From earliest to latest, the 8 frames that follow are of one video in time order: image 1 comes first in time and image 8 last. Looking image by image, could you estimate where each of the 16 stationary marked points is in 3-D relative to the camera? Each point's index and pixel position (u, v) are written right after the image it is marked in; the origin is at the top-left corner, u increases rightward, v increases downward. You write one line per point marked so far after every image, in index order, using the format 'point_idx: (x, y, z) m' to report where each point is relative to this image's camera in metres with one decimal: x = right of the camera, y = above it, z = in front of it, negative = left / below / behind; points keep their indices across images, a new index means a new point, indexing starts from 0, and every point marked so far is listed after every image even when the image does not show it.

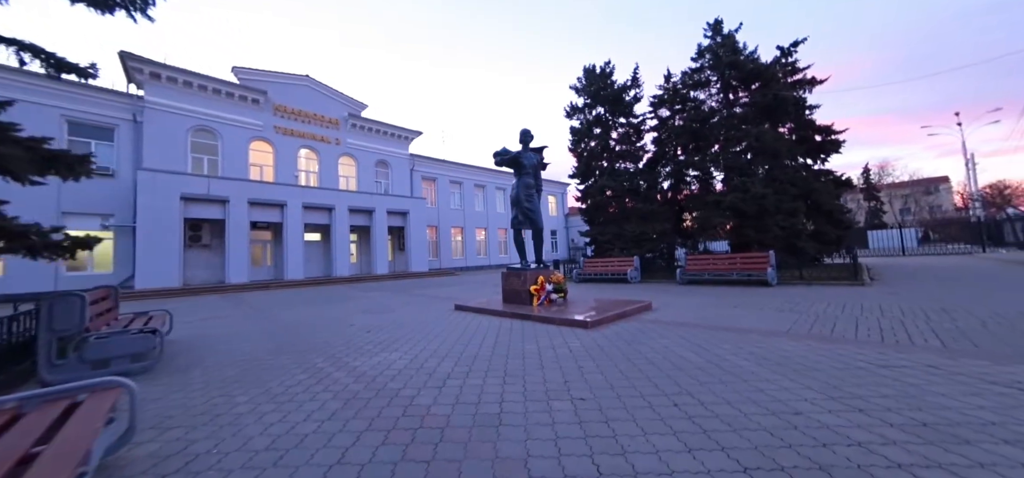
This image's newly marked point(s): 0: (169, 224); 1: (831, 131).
0: (-17.6, +0.8, +16.9) m
1: (+12.5, +4.2, +12.9) m
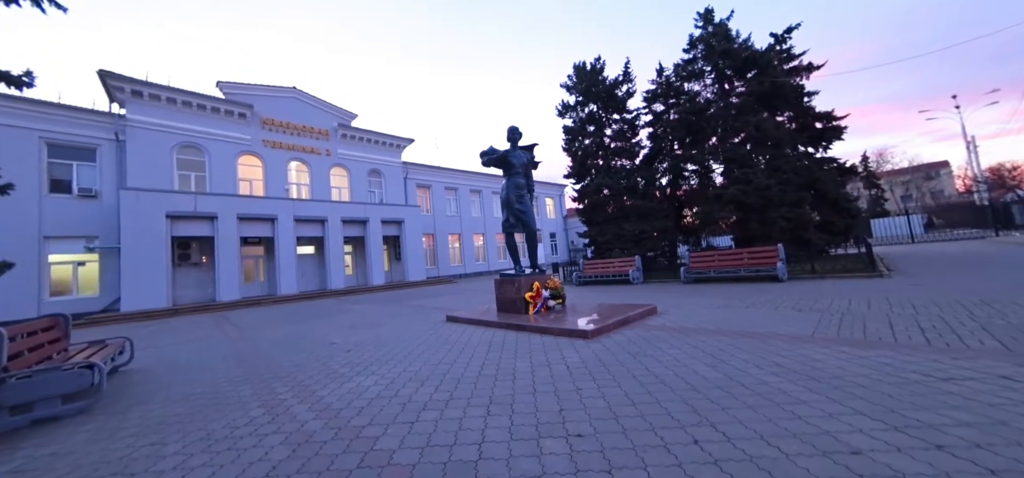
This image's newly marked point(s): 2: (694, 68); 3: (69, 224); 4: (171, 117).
0: (-17.7, -0.2, +16.4) m
1: (+12.1, +4.6, +12.5) m
2: (+7.6, +7.1, +13.7) m
3: (-21.9, +0.7, +16.3) m
4: (-19.3, +6.9, +18.6) m
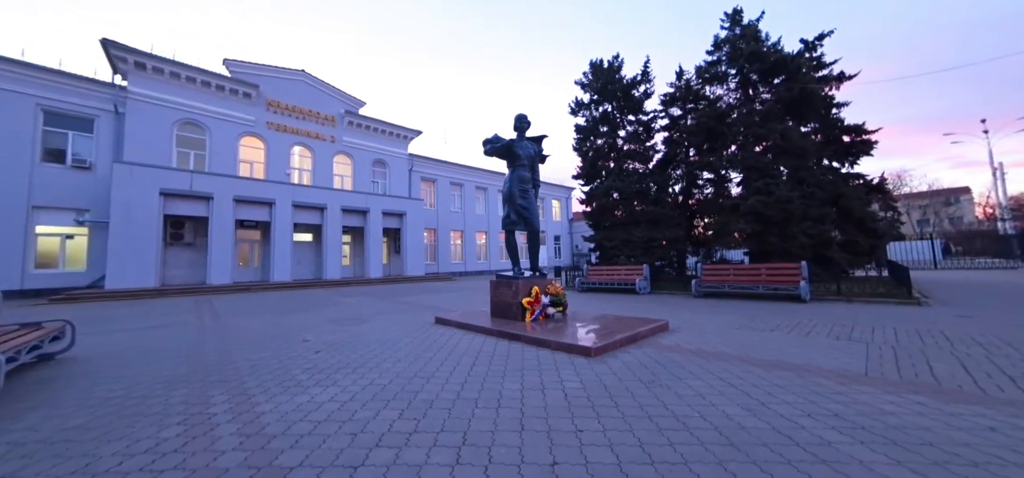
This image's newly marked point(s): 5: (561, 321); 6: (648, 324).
0: (-17.6, +0.9, +16.0) m
1: (+12.5, +3.8, +11.7) m
2: (+8.1, +6.6, +12.9) m
3: (-21.7, +2.1, +15.9) m
4: (-18.7, +8.1, +18.2) m
5: (+0.9, -1.6, +6.4) m
6: (+2.2, -1.4, +5.3) m
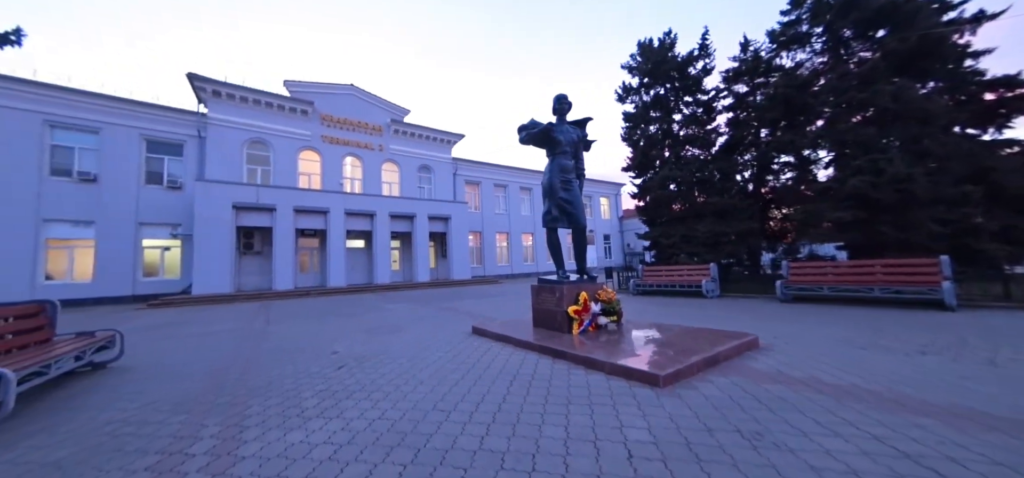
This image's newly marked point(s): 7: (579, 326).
0: (-15.4, +0.4, +17.5) m
1: (+13.7, +4.2, +9.0) m
2: (+9.4, +6.9, +10.9) m
3: (-19.4, +1.5, +18.1) m
4: (-16.3, +7.6, +20.0) m
5: (+1.7, -1.5, +5.4) m
6: (+2.8, -1.3, +4.1) m
7: (+1.1, -1.4, +5.3) m
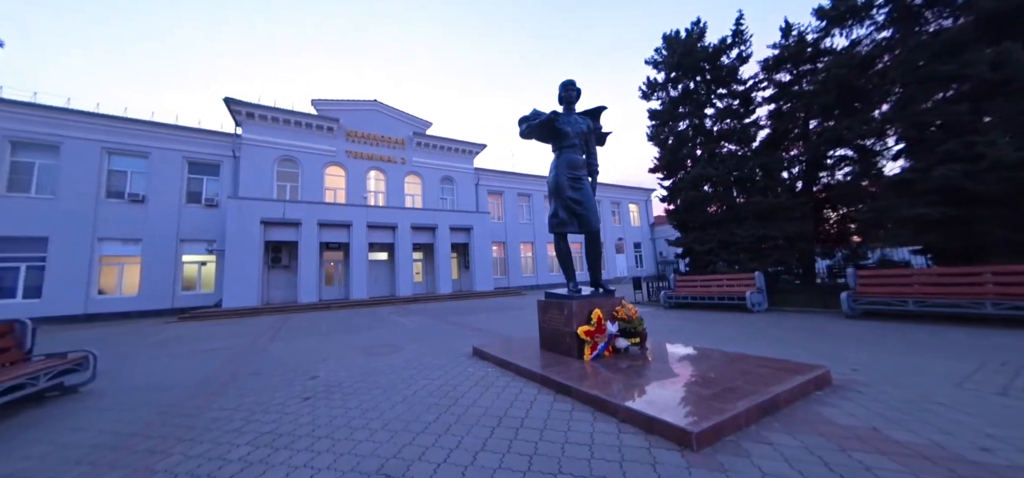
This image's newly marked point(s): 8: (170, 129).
0: (-14.2, -0.4, +18.1) m
1: (+13.9, +4.3, +7.2) m
2: (+9.8, +6.8, +9.5) m
3: (-18.3, +0.6, +19.0) m
4: (-15.1, +6.7, +20.8) m
5: (+1.7, -1.6, +4.4) m
6: (+2.7, -1.3, +3.1) m
7: (+1.1, -1.5, +4.4) m
8: (-19.7, +6.4, +18.9) m
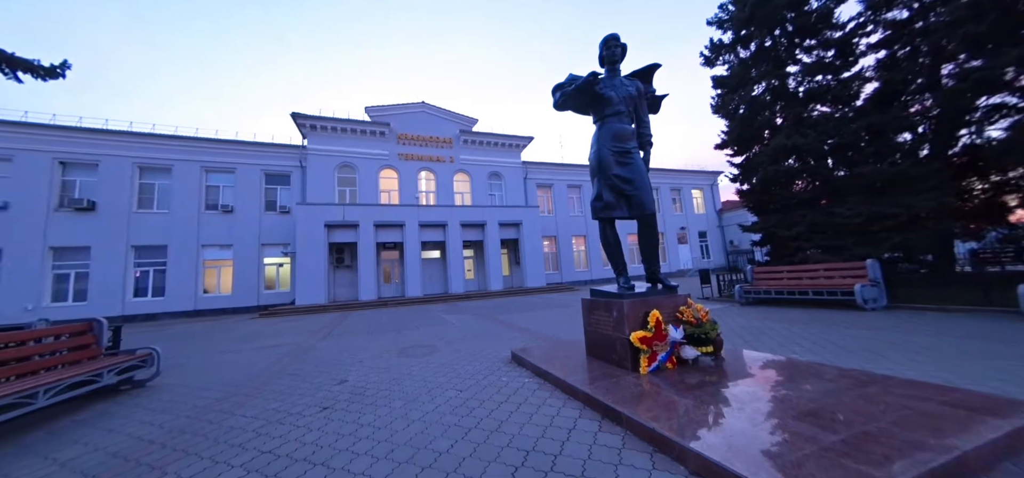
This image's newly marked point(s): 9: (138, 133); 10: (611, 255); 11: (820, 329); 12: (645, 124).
0: (-11.4, -0.6, +19.5) m
1: (+14.3, +4.9, +4.2) m
2: (+10.6, +7.3, +7.1) m
3: (-15.3, +0.3, +21.1) m
4: (-12.1, +6.5, +22.3) m
5: (+2.1, -1.4, +3.5) m
6: (+2.8, -1.1, +2.0) m
7: (+1.5, -1.3, +3.5) m
8: (-16.9, +6.0, +21.2) m
9: (-21.8, +6.2, +19.2) m
10: (+1.3, -0.2, +4.4) m
11: (+5.6, -1.6, +5.9) m
12: (+1.8, +1.5, +4.4) m
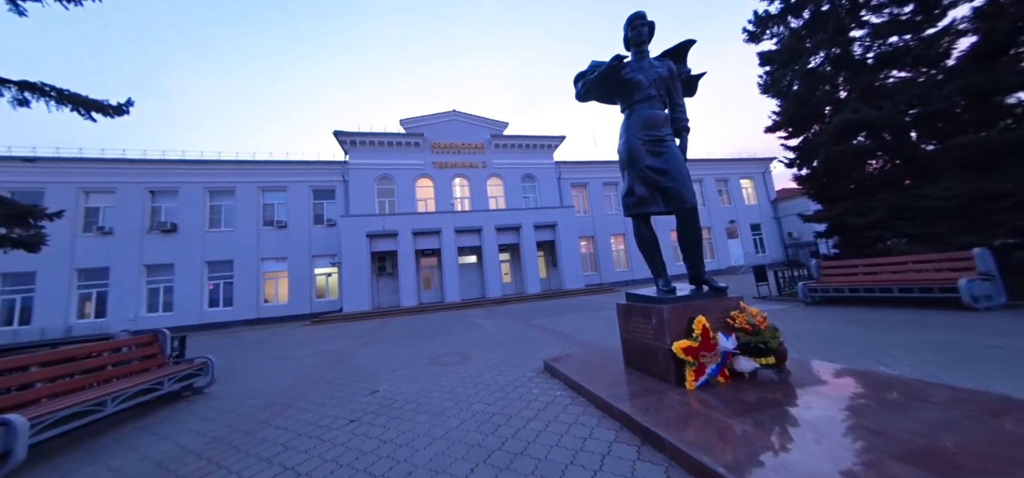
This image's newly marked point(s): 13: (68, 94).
0: (-9.3, -1.2, +20.5) m
1: (+14.3, +5.5, +2.3) m
2: (+10.8, +7.7, +5.7) m
3: (-13.0, -0.5, +22.5) m
4: (-9.9, +5.9, +23.4) m
5: (+2.4, -1.4, +3.0) m
6: (+2.9, -1.0, +1.4) m
7: (+1.7, -1.3, +3.1) m
8: (-14.8, +5.2, +22.8) m
9: (-19.9, +5.1, +21.4) m
10: (+1.7, -0.2, +4.0) m
11: (+6.1, -1.4, +4.9) m
12: (+2.0, +1.6, +4.0) m
13: (-6.9, +2.3, +5.1) m
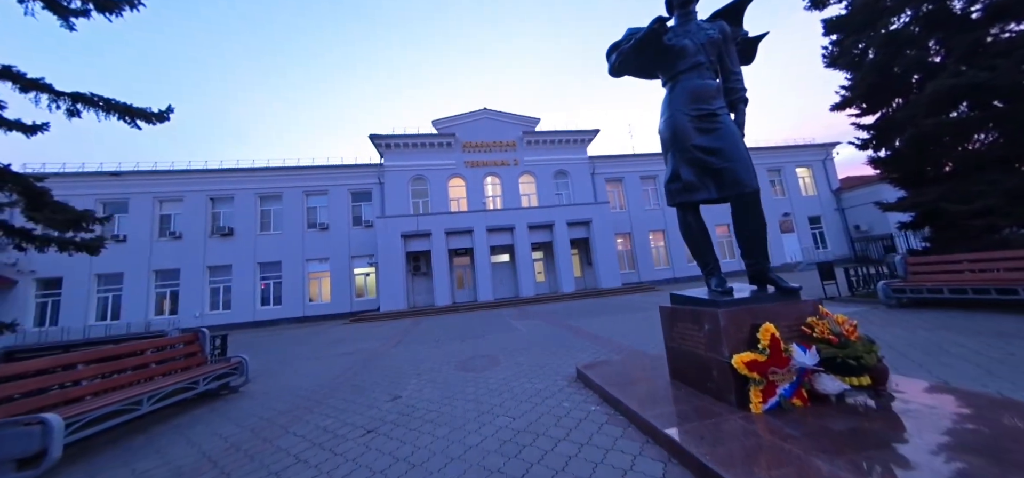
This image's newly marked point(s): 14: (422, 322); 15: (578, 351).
0: (-7.2, -1.2, +20.9) m
1: (+14.3, +5.8, +0.4) m
2: (+11.1, +7.9, +4.1) m
3: (-10.7, -0.5, +23.3) m
4: (-7.7, +5.9, +23.9) m
5: (+2.6, -1.3, +2.3) m
6: (+2.9, -0.9, +0.7) m
7: (+1.9, -1.2, +2.5) m
8: (-12.6, +5.1, +23.8) m
9: (-17.8, +5.0, +23.0) m
10: (+2.0, -0.1, +3.5) m
11: (+6.5, -1.3, +3.9) m
12: (+2.3, +1.7, +3.3) m
13: (-6.5, +2.2, +5.4) m
14: (-3.9, -3.6, +14.4) m
15: (+1.2, -2.1, +6.1) m
